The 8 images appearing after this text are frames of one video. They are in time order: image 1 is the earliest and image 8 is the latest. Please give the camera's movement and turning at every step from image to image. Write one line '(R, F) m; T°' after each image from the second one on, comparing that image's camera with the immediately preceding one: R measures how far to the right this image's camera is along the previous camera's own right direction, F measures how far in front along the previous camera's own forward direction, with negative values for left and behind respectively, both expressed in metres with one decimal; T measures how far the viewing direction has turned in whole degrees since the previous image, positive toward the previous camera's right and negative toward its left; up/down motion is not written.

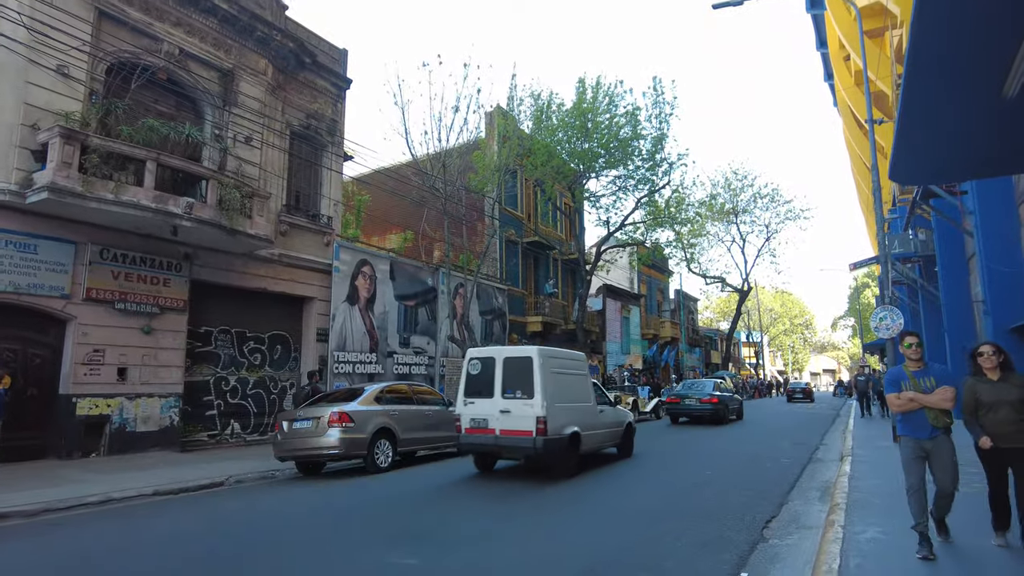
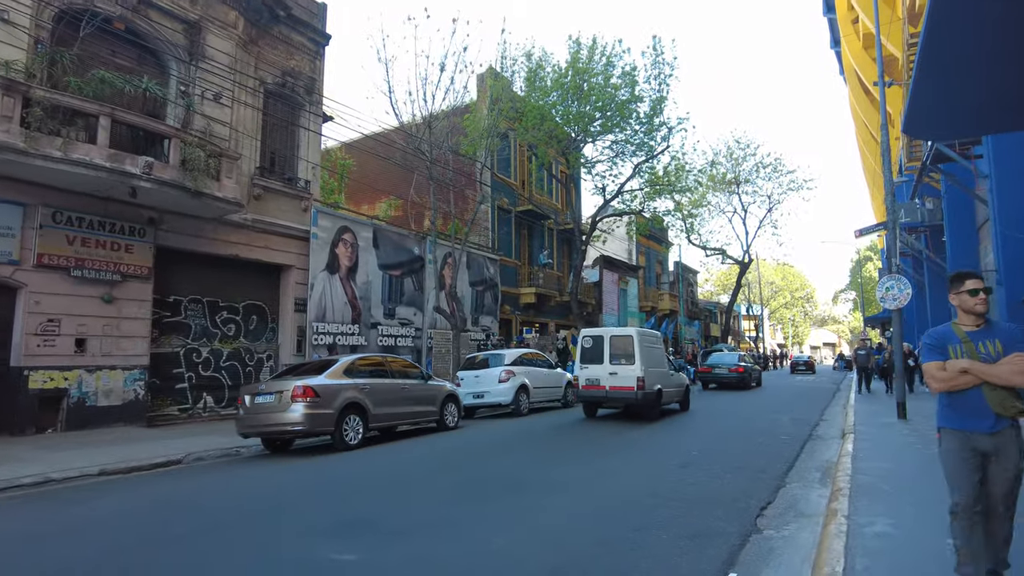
(+0.3, +0.8) m; 0°
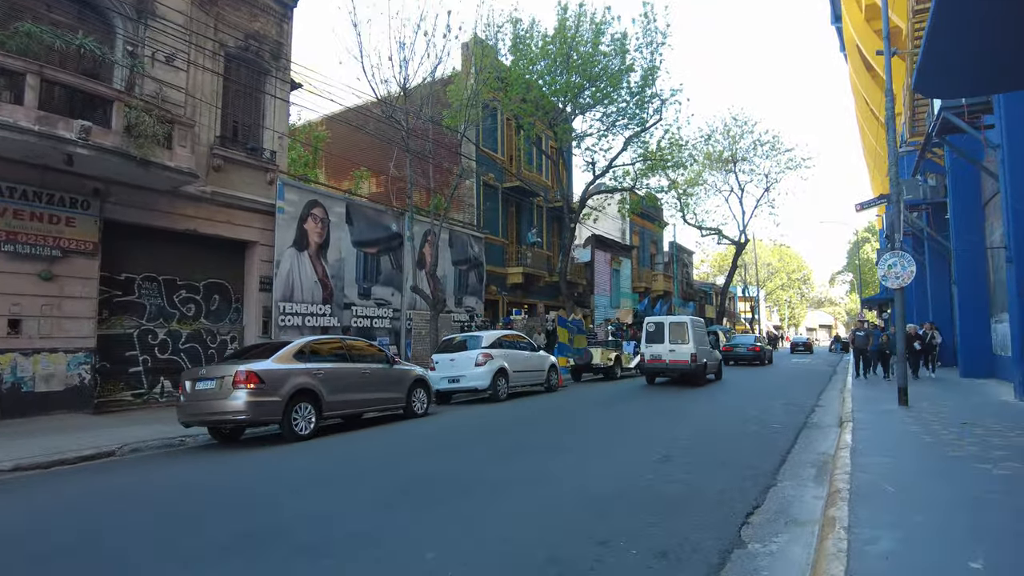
(+0.4, +0.9) m; 0°
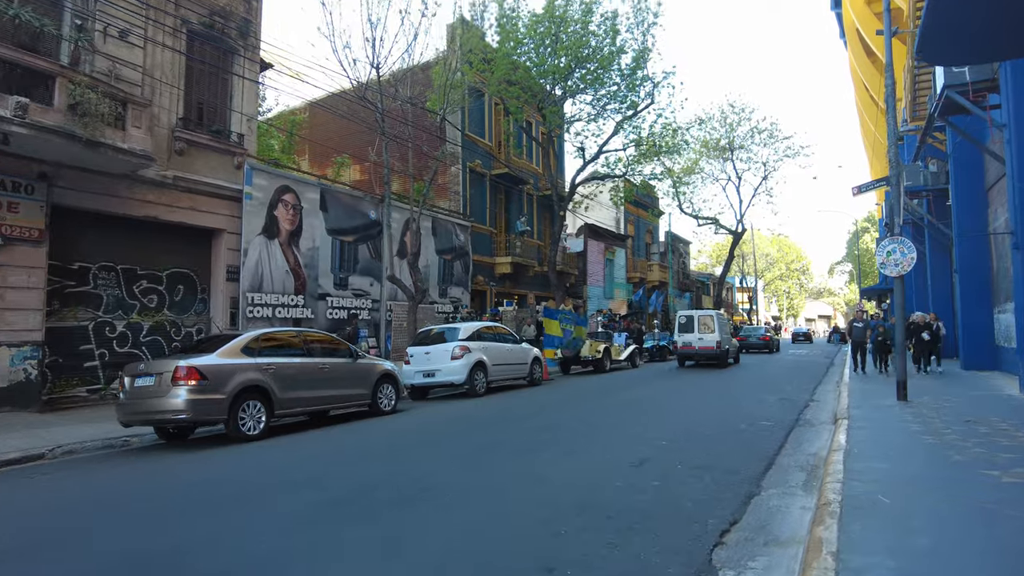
(+0.4, +0.7) m; 0°
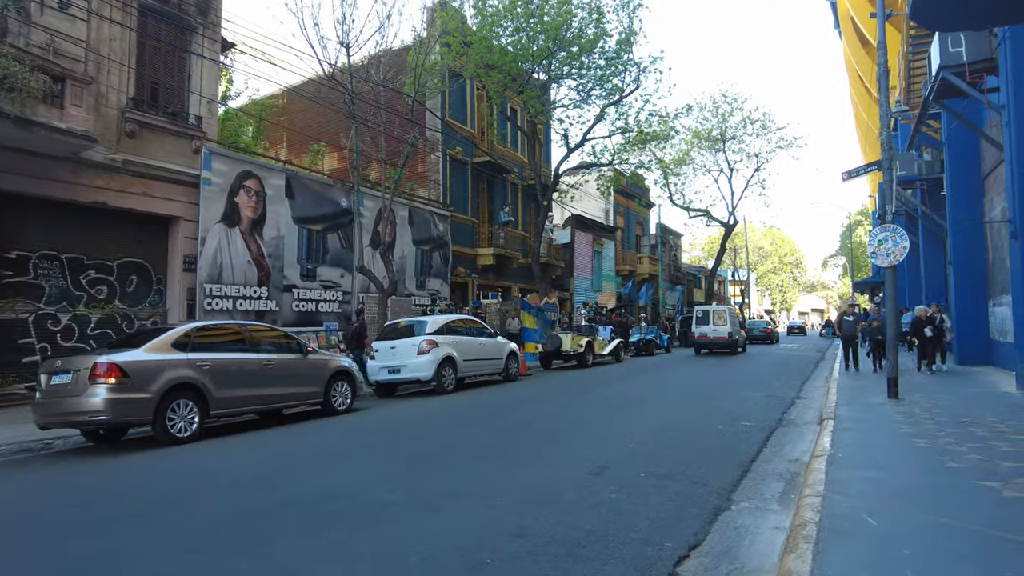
(+0.5, +0.8) m; 0°
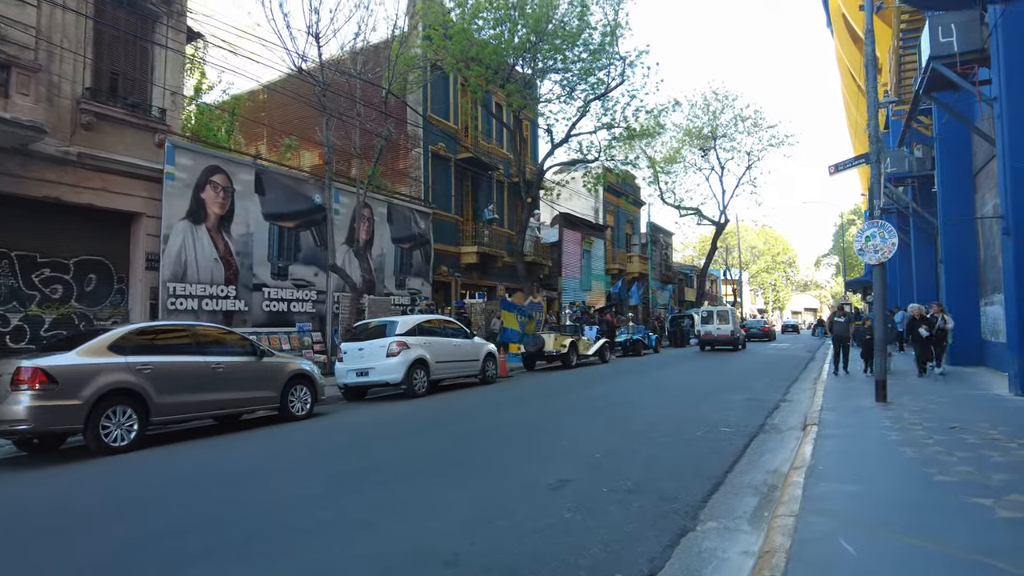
(+0.4, +0.5) m; 0°
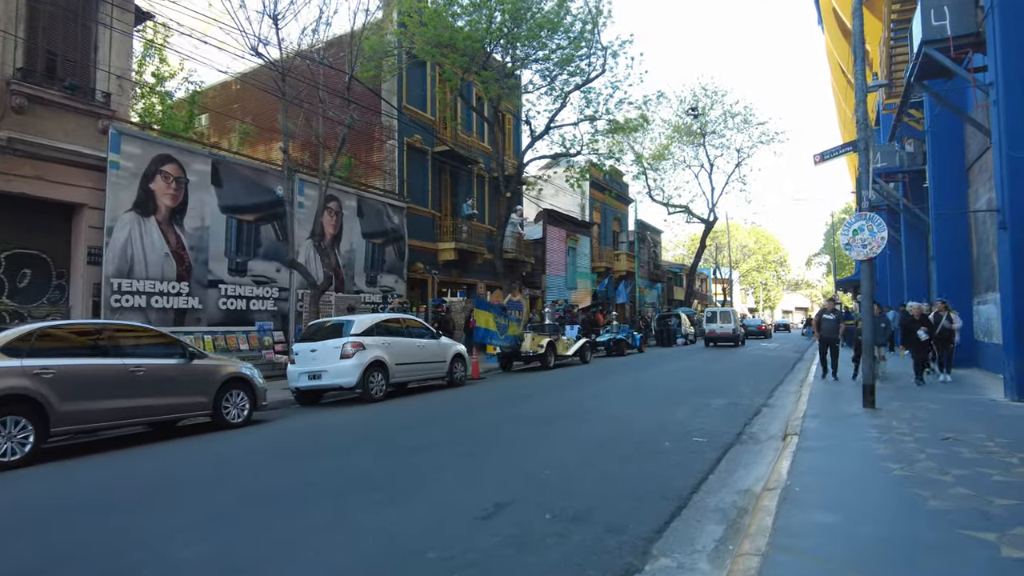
(+0.5, +0.8) m; +1°
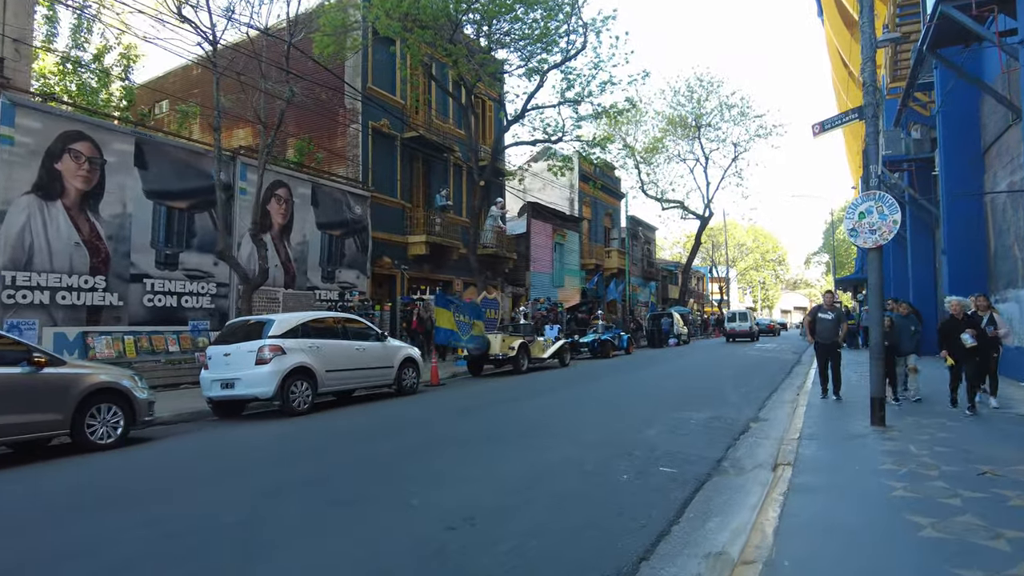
(+0.8, +1.7) m; 0°
